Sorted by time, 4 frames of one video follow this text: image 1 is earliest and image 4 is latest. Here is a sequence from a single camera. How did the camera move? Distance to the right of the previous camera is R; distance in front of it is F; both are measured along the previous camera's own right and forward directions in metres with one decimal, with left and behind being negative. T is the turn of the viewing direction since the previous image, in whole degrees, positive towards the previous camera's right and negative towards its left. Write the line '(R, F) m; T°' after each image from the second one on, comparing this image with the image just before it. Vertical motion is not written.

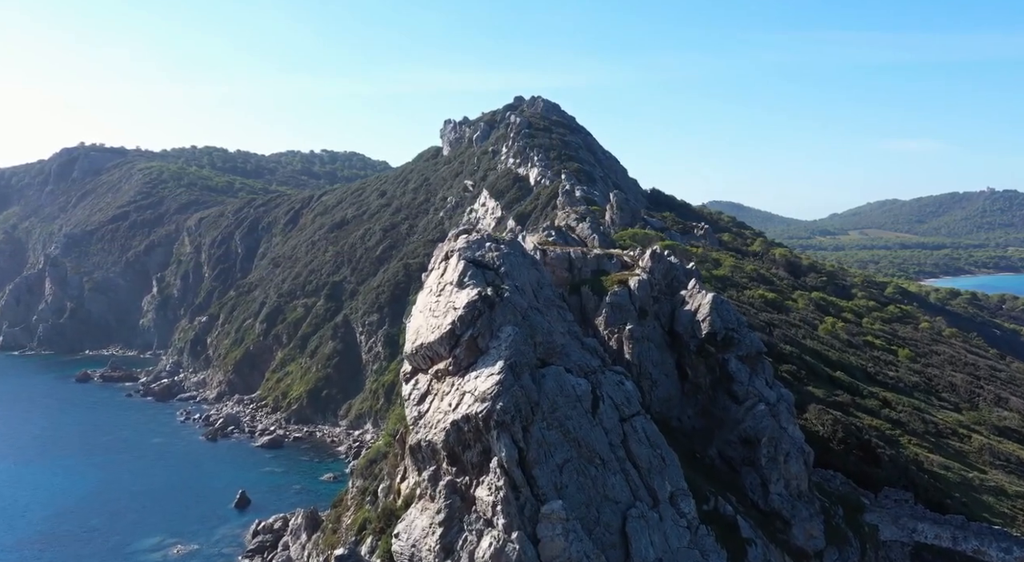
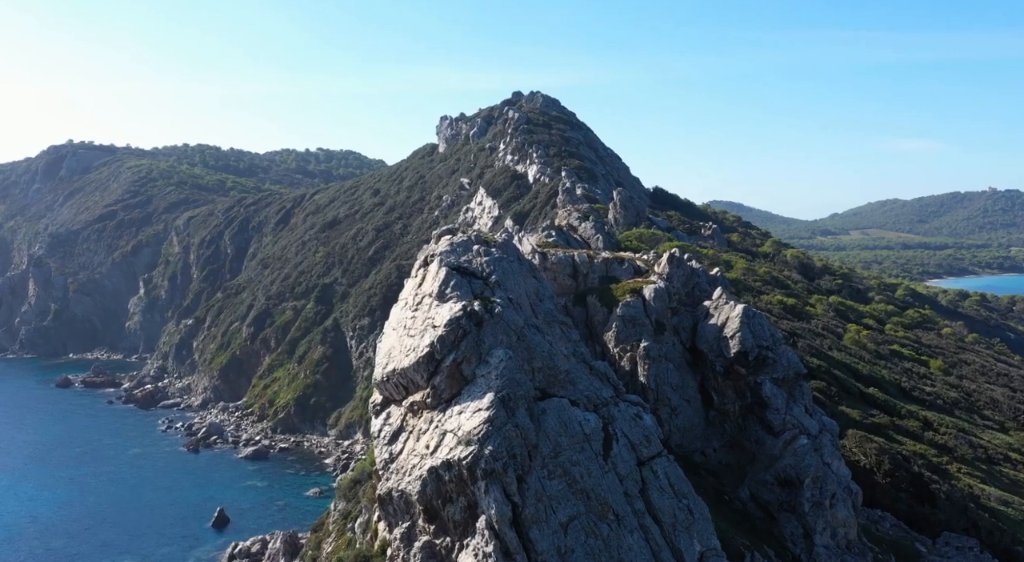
(+0.2, +6.9) m; 0°
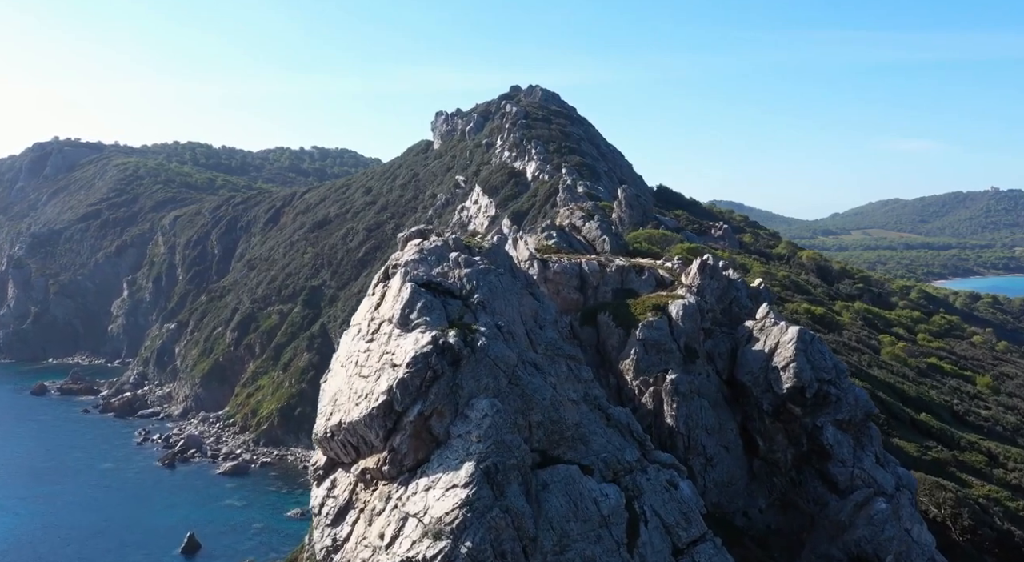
(+0.2, +8.2) m; 0°
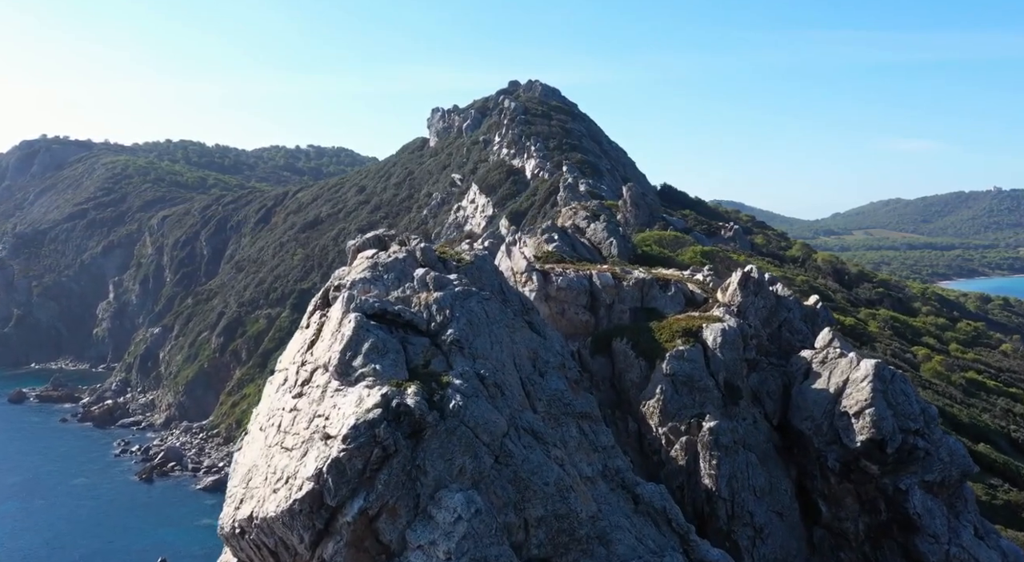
(+0.2, +6.8) m; 0°
